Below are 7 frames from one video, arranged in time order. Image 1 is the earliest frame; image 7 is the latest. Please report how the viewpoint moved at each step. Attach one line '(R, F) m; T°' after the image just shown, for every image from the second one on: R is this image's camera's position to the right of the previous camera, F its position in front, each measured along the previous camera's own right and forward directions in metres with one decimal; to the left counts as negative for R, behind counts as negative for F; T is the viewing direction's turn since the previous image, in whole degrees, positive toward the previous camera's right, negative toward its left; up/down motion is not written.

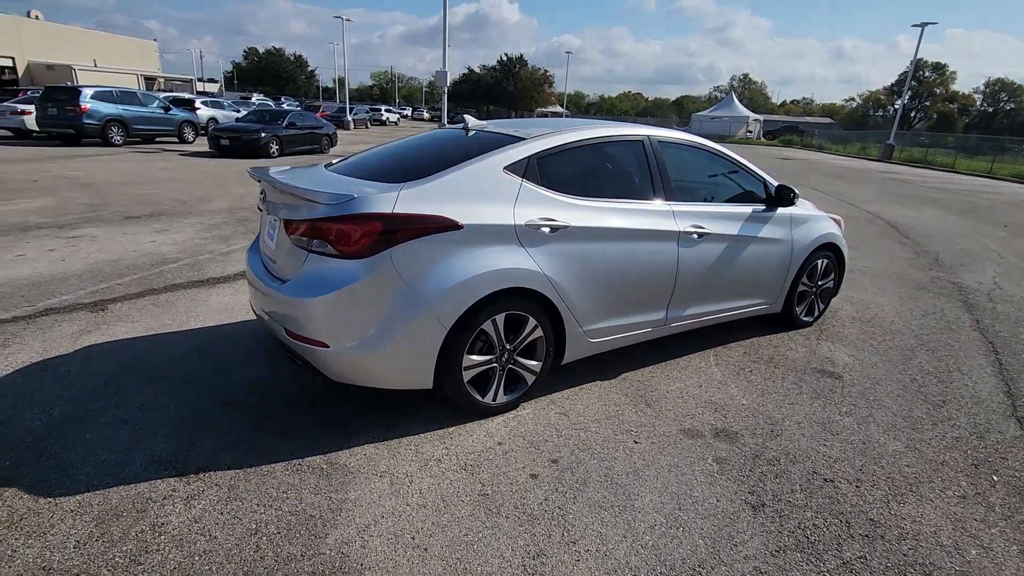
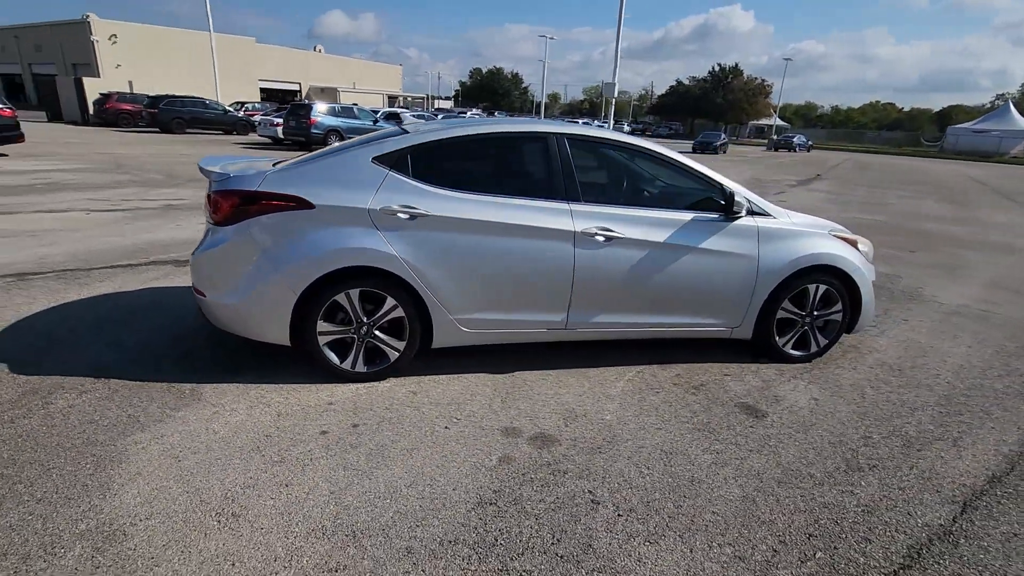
(+2.1, +0.2) m; -20°
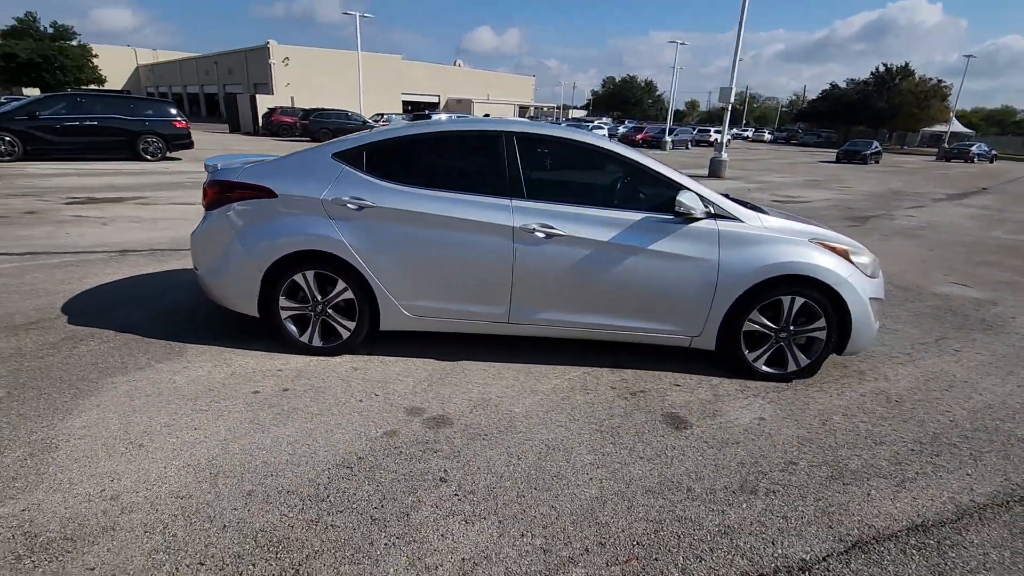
(+1.3, 0.0) m; -13°
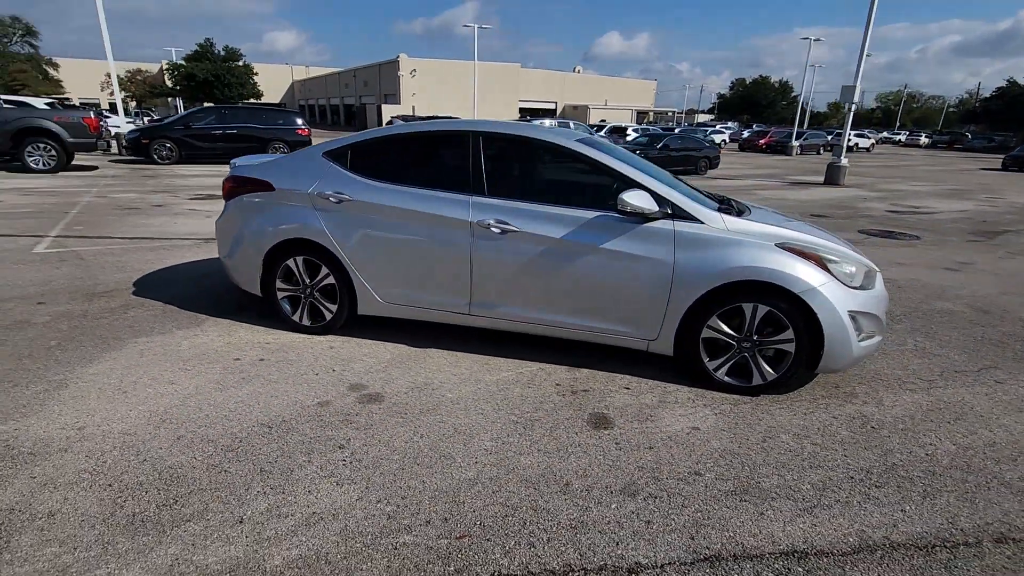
(+1.1, 0.0) m; -12°
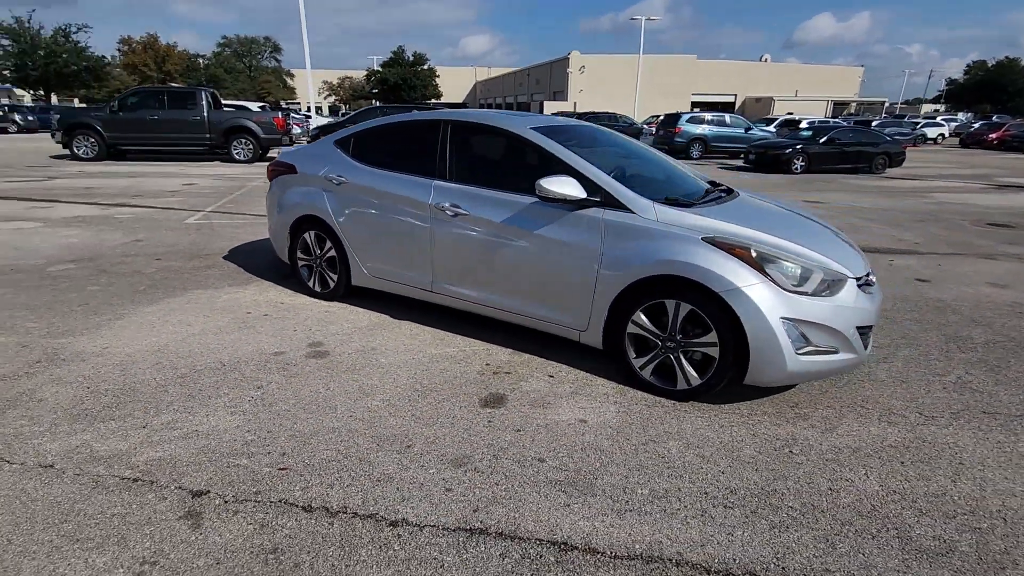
(+1.6, +0.1) m; -17°
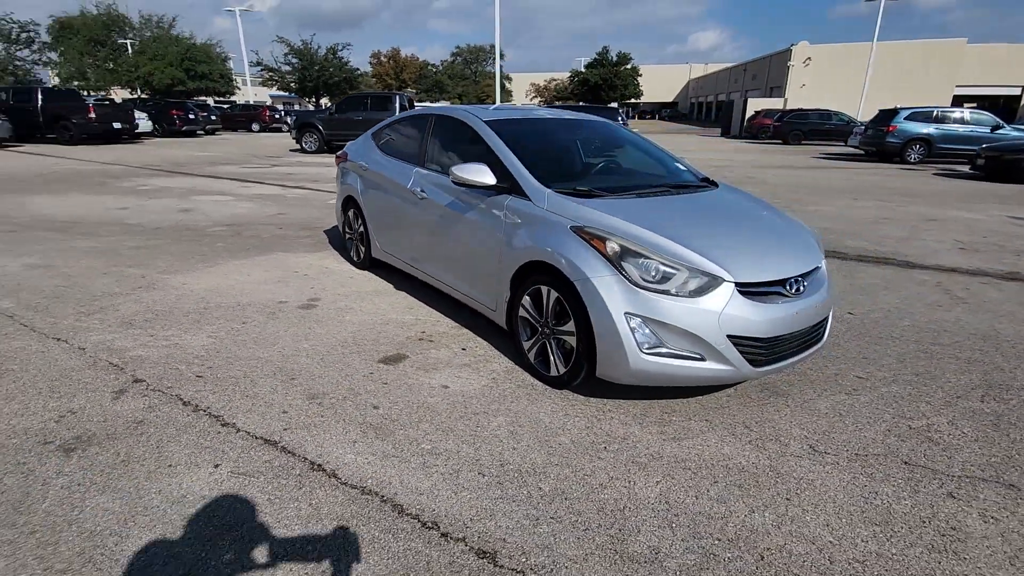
(+2.0, +0.1) m; -20°
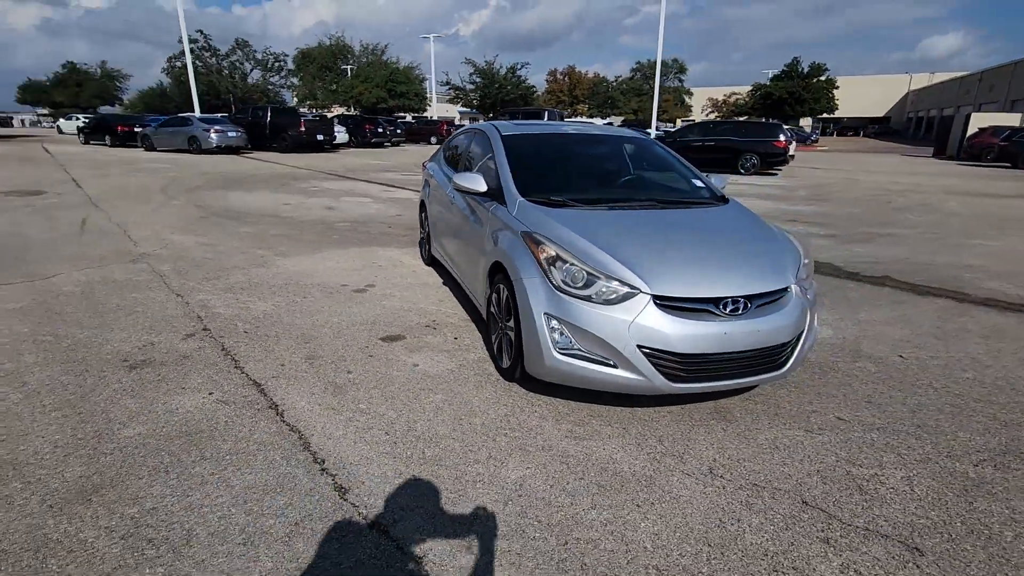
(+1.4, -0.1) m; -17°
